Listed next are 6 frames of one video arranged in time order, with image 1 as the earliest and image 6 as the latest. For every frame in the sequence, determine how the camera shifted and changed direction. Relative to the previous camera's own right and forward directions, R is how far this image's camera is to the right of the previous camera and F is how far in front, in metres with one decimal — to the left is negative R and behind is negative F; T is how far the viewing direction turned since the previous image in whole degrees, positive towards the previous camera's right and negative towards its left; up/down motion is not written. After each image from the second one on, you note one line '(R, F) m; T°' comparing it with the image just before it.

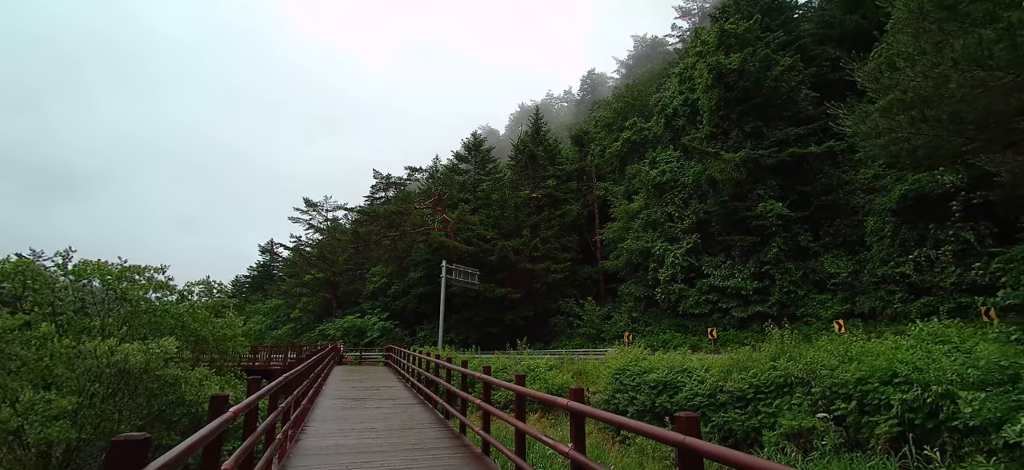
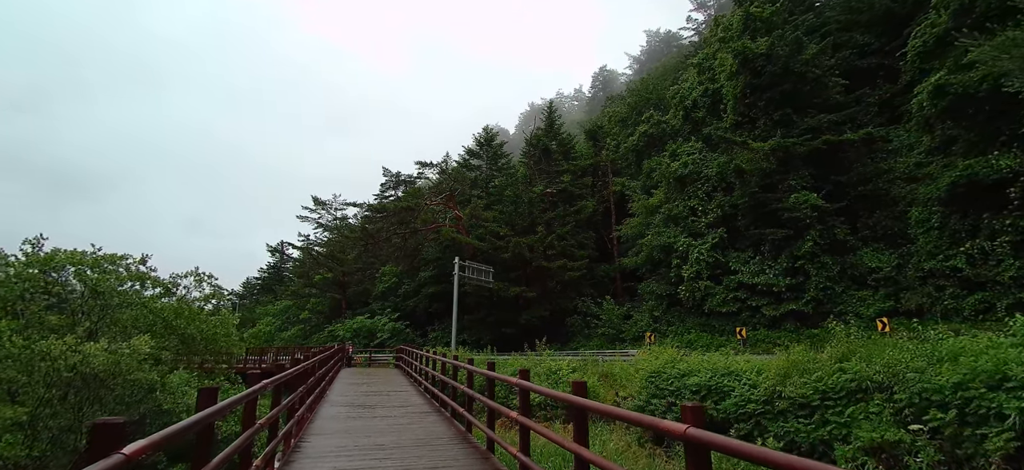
(-0.3, +0.9) m; -1°
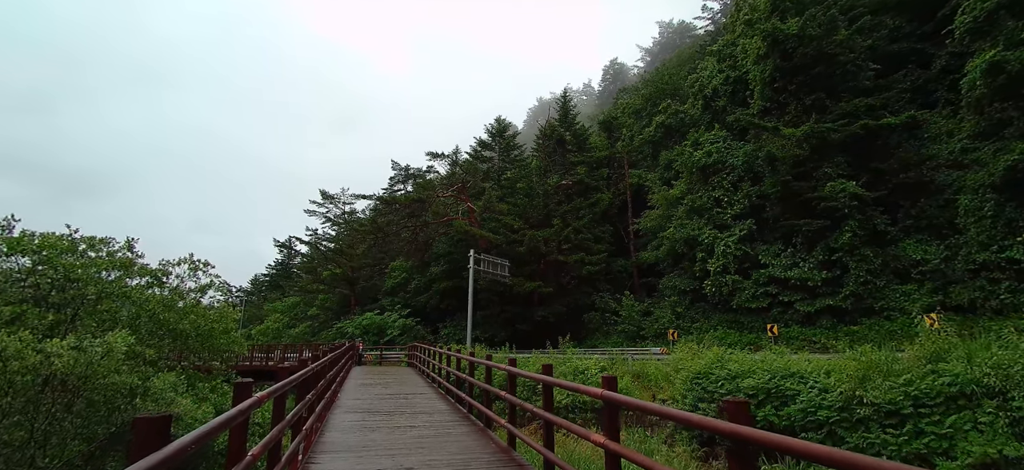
(-0.5, +0.9) m; -1°
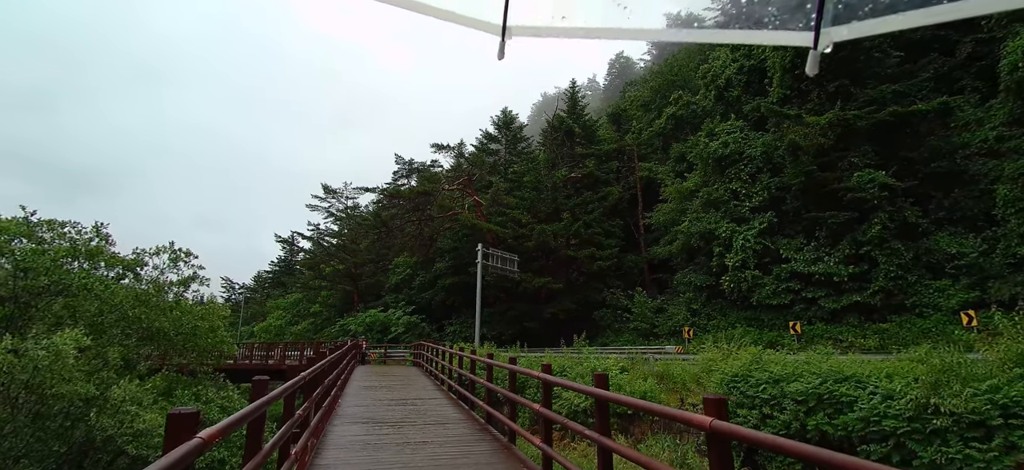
(-0.3, +0.7) m; 0°
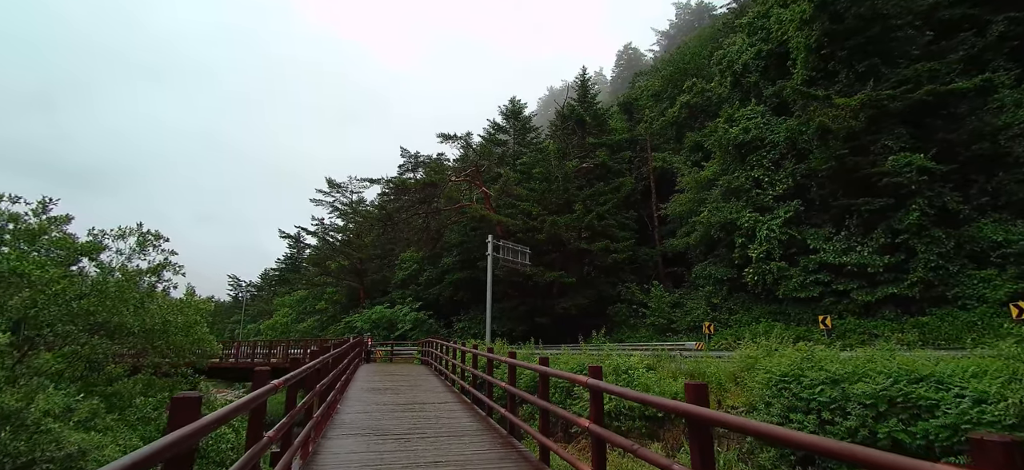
(-0.2, +0.8) m; -1°
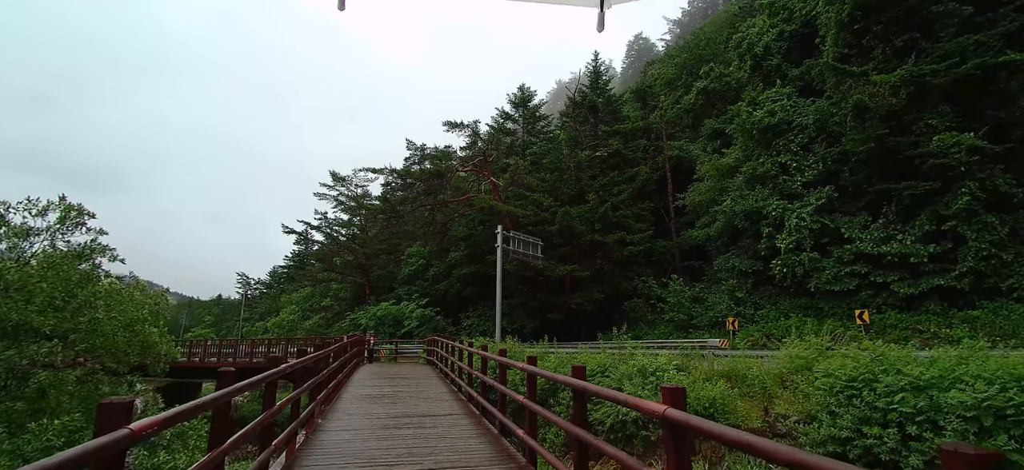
(-0.1, +0.9) m; -1°
